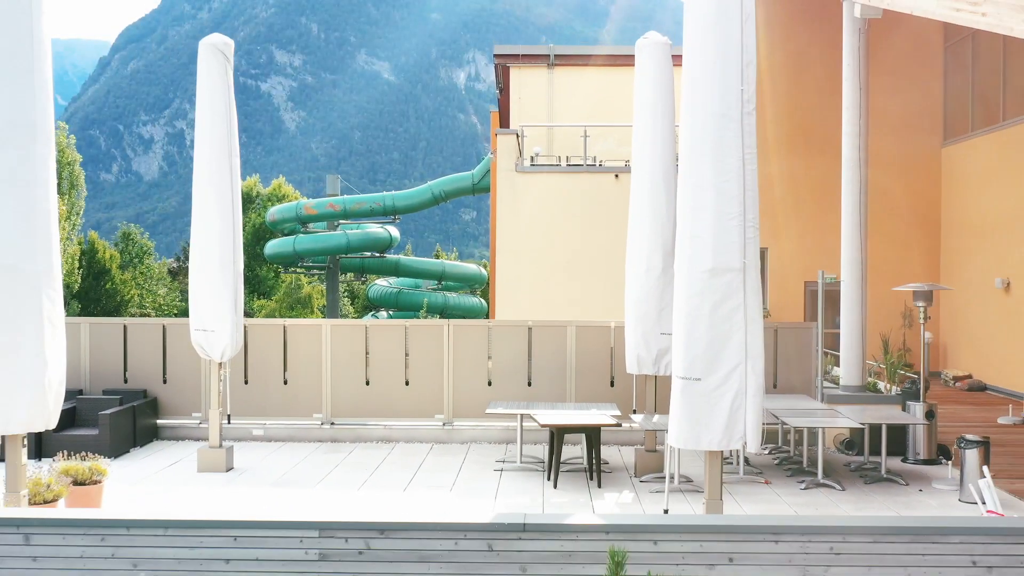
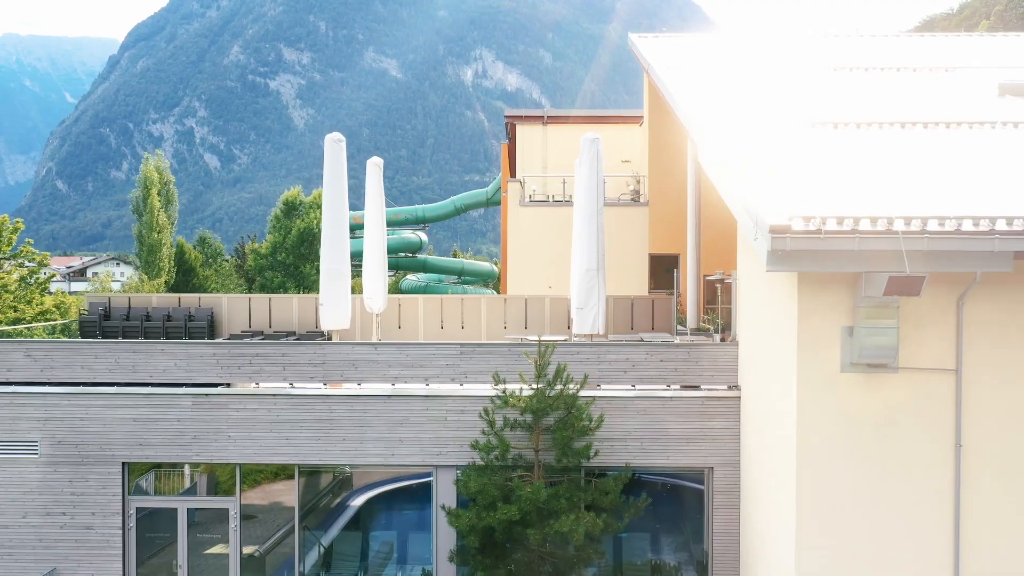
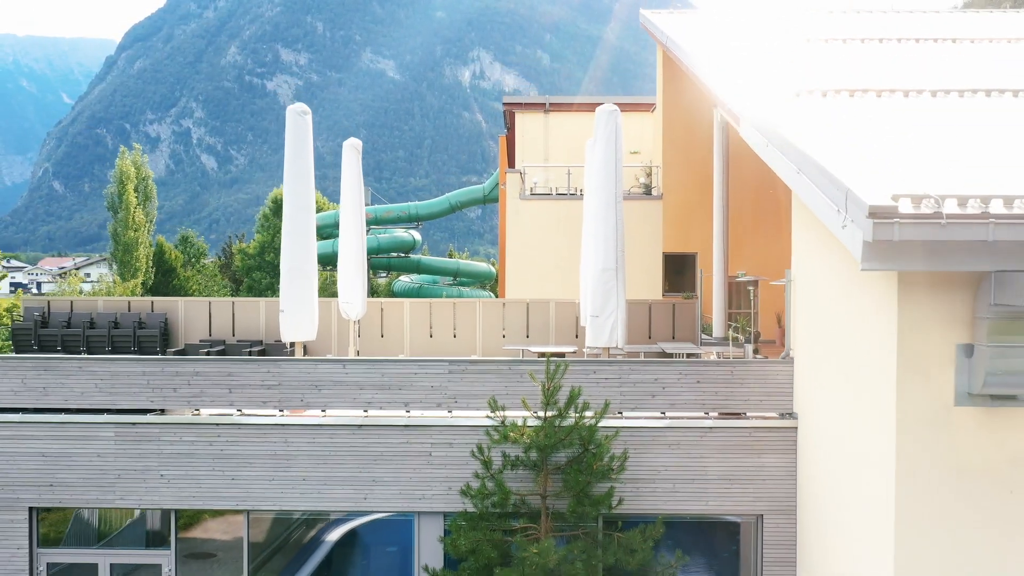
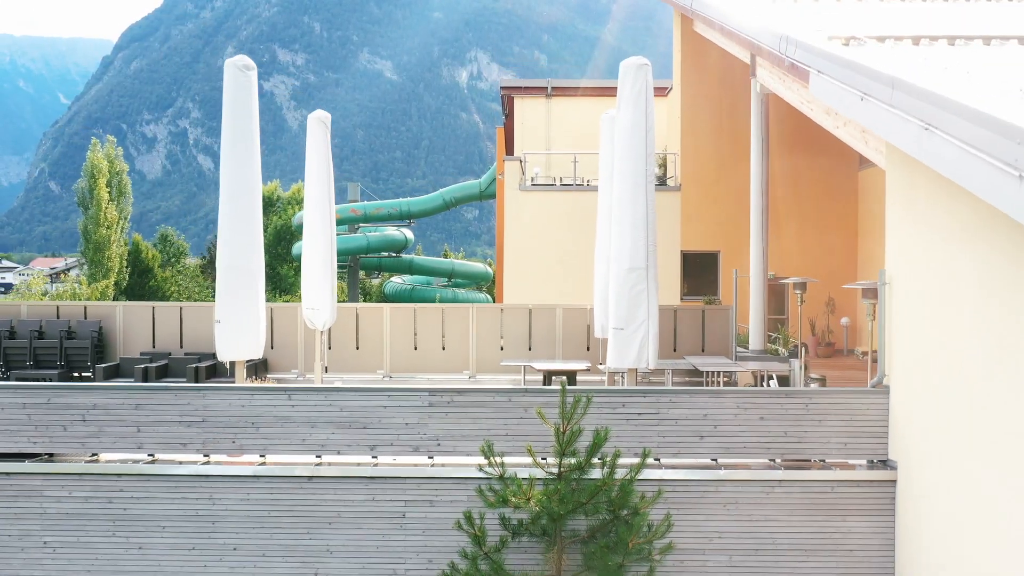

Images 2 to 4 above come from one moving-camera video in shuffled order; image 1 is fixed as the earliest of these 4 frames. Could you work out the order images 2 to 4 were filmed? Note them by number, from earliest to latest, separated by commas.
4, 3, 2
